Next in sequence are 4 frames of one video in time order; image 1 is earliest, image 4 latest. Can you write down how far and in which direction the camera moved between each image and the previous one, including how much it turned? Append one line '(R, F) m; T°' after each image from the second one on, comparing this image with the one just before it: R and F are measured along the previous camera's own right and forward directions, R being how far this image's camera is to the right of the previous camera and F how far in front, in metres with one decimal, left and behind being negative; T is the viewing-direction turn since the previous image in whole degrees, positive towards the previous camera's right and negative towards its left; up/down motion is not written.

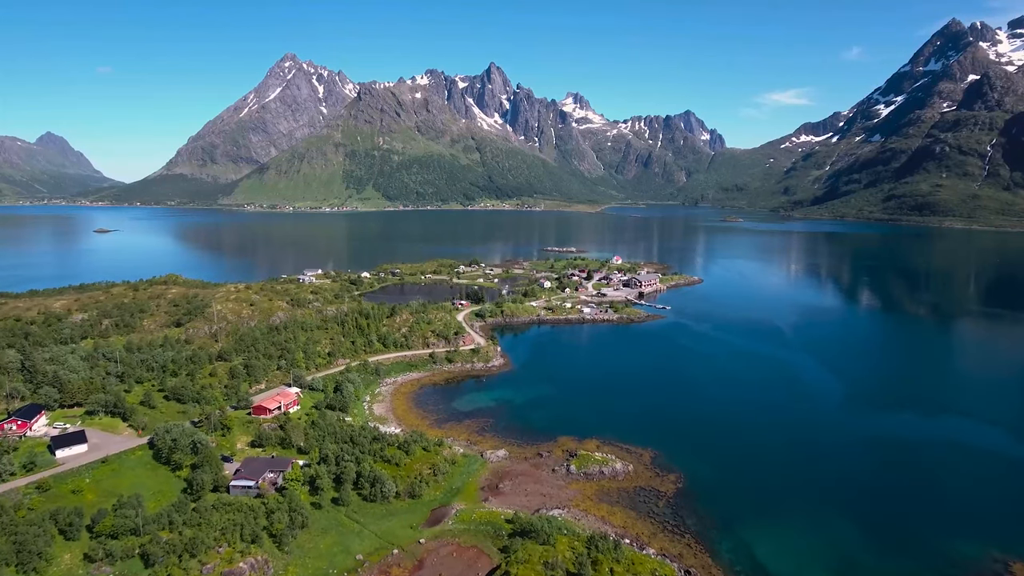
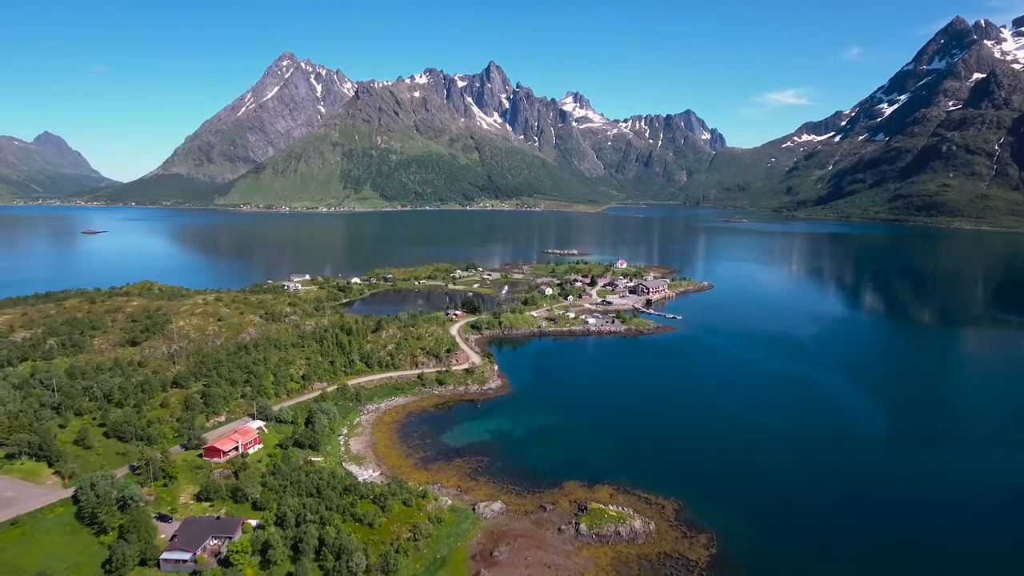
(+0.1, +6.6) m; 0°
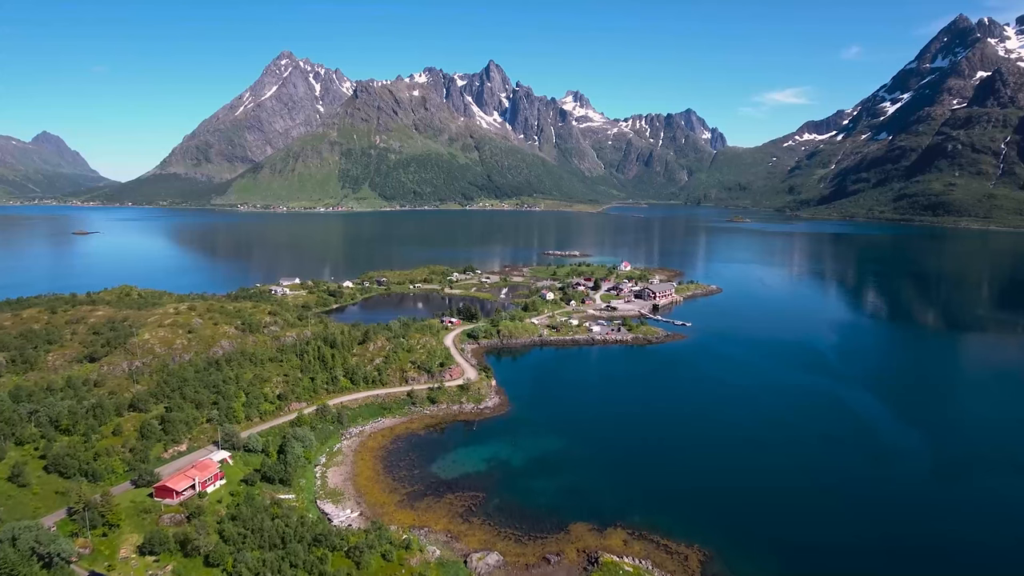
(+0.1, +4.9) m; 0°
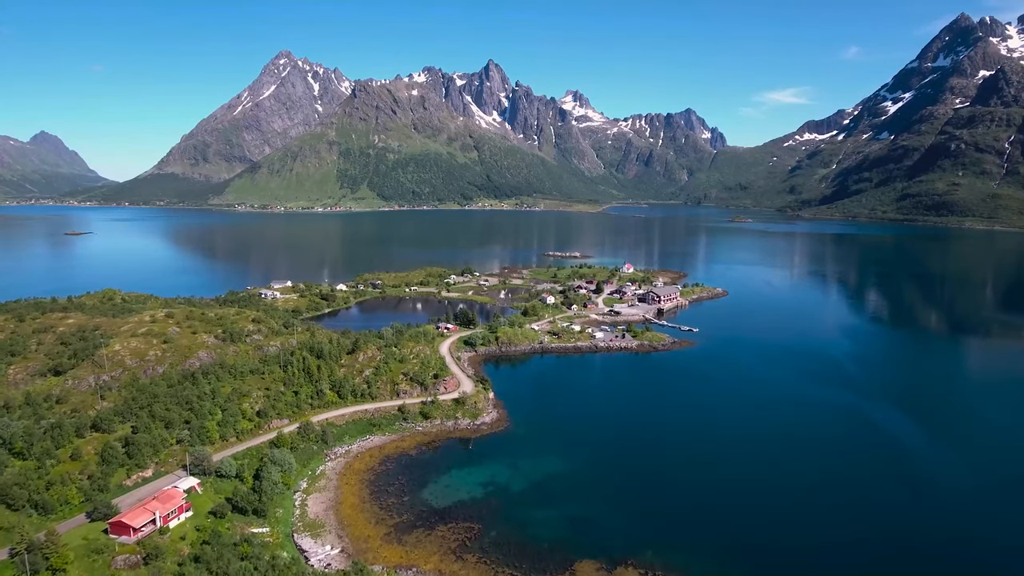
(+0.1, +3.5) m; 0°
